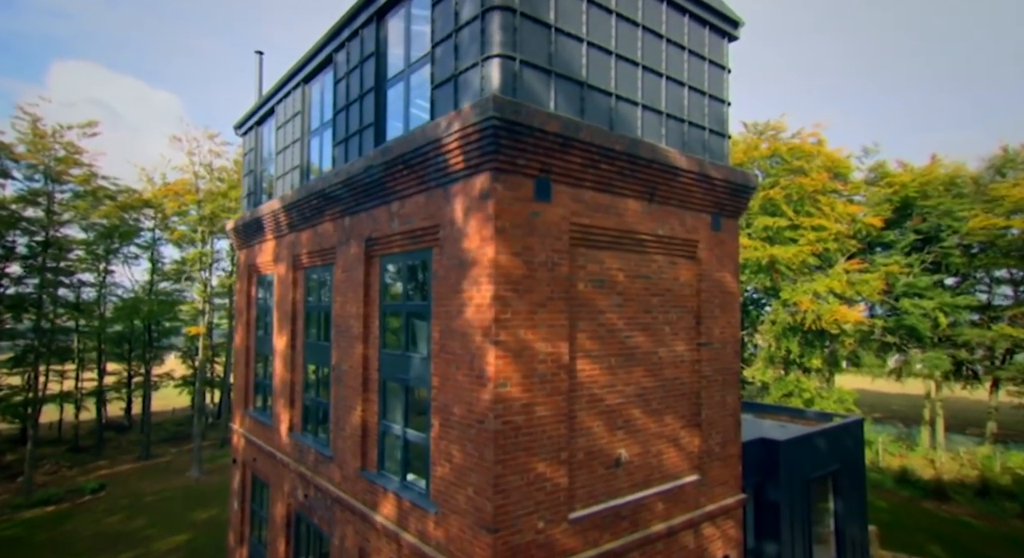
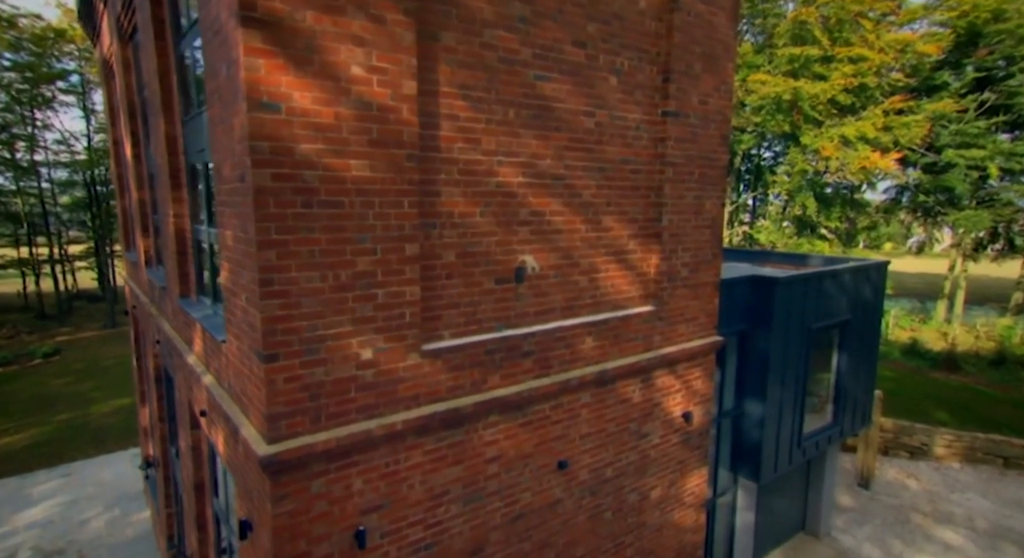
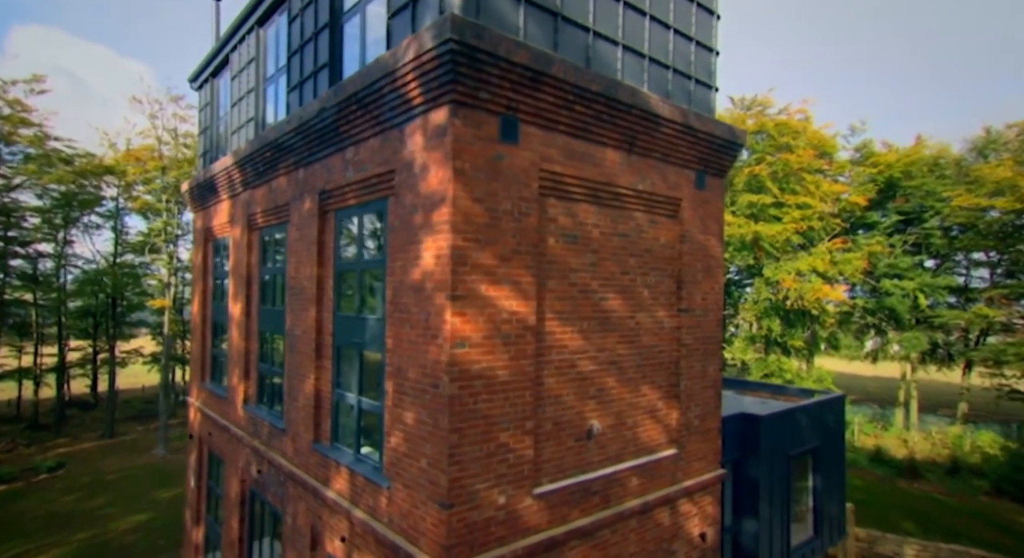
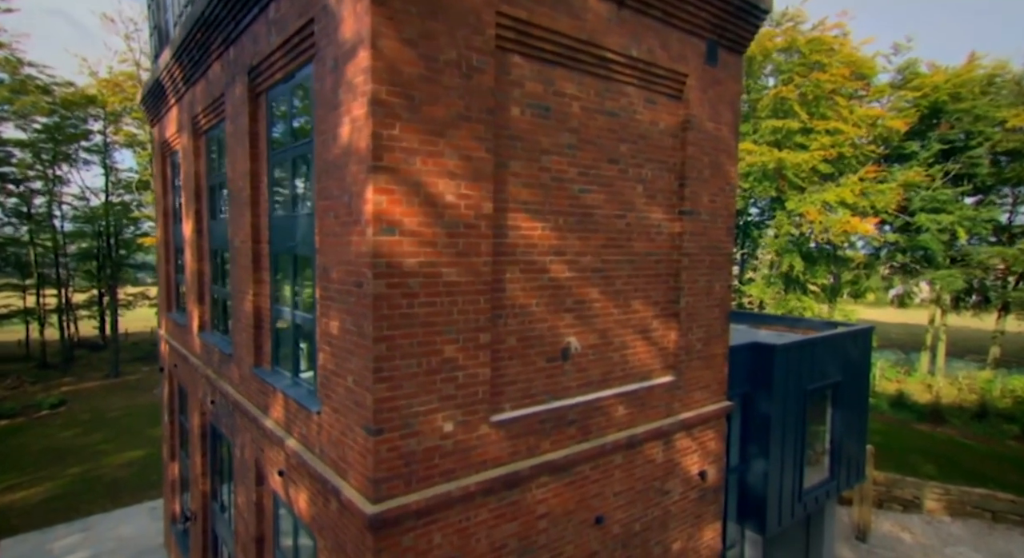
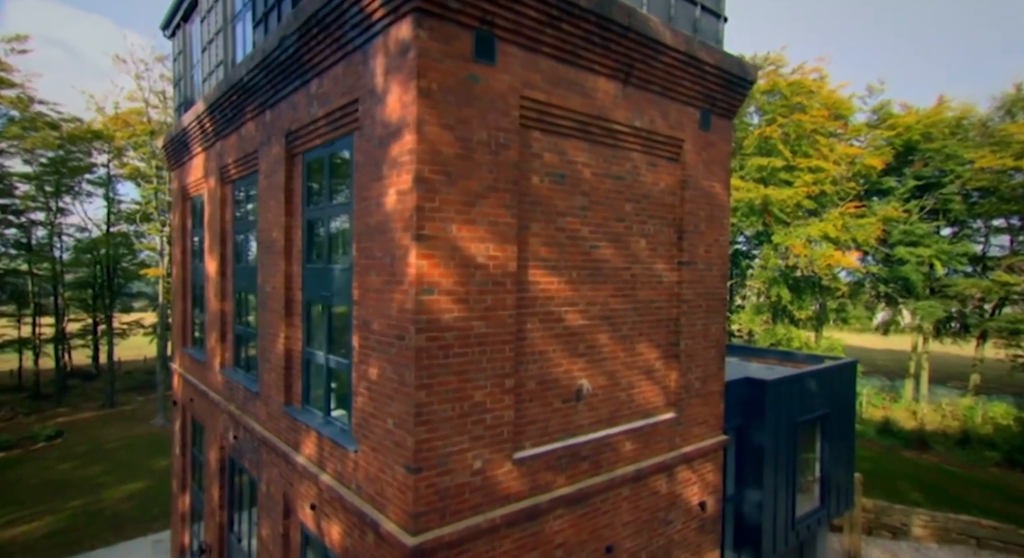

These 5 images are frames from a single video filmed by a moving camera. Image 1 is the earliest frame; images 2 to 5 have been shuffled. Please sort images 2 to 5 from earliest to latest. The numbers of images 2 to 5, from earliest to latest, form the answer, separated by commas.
3, 5, 4, 2
